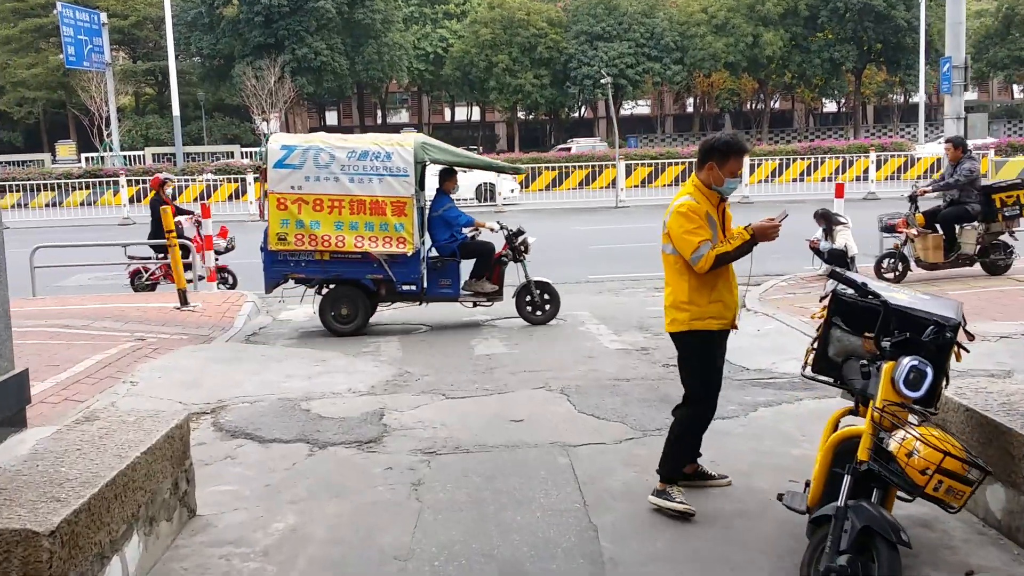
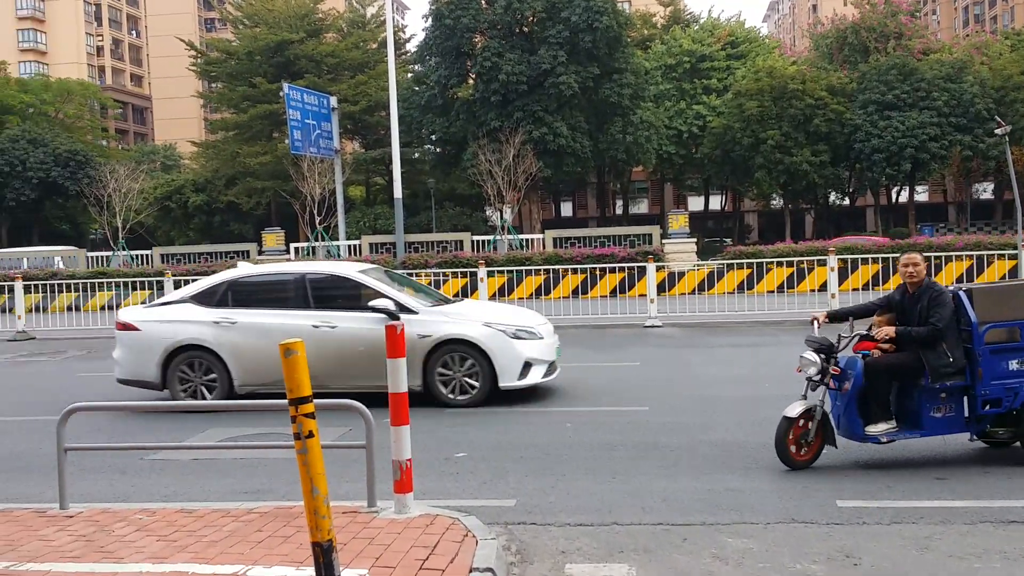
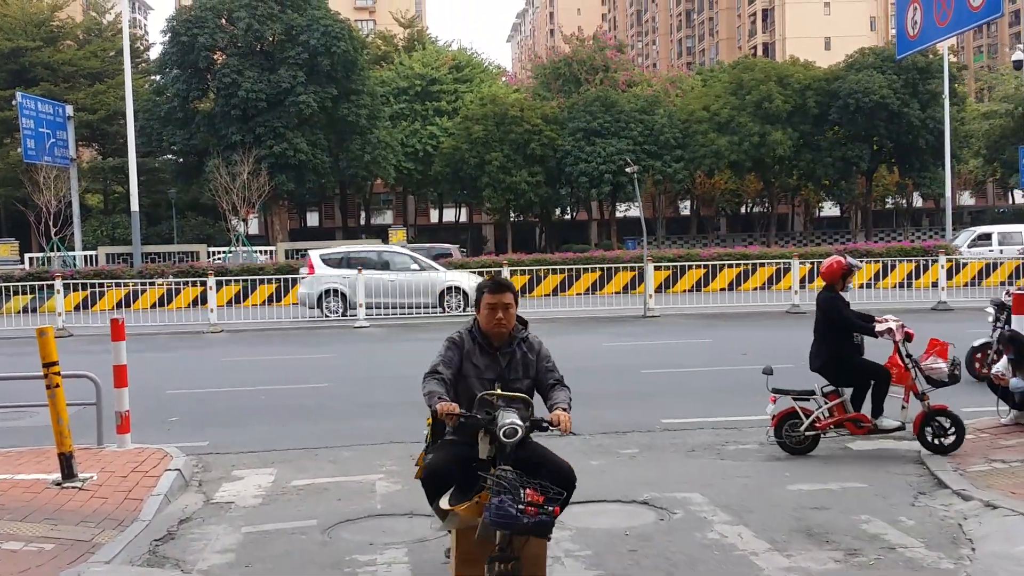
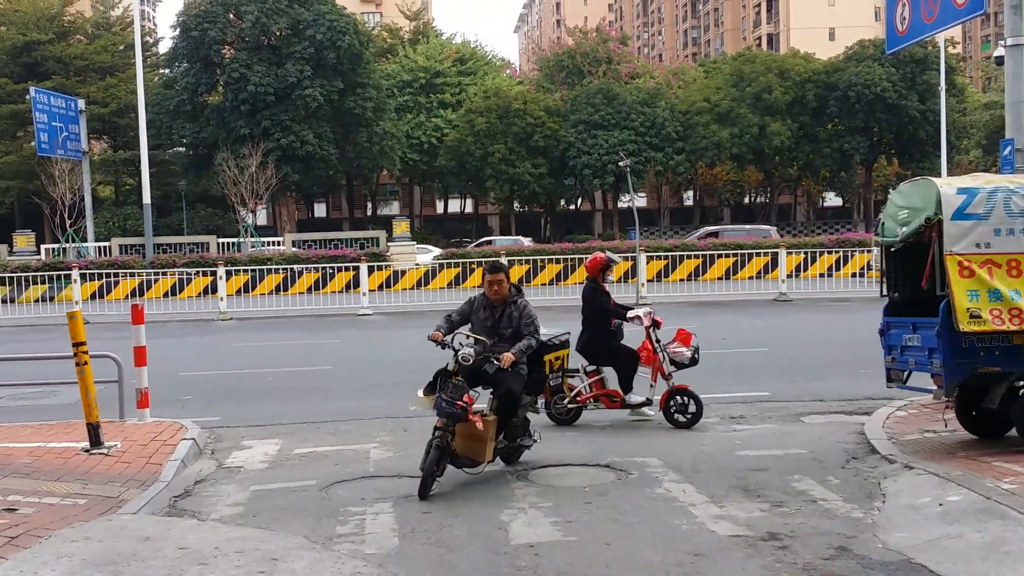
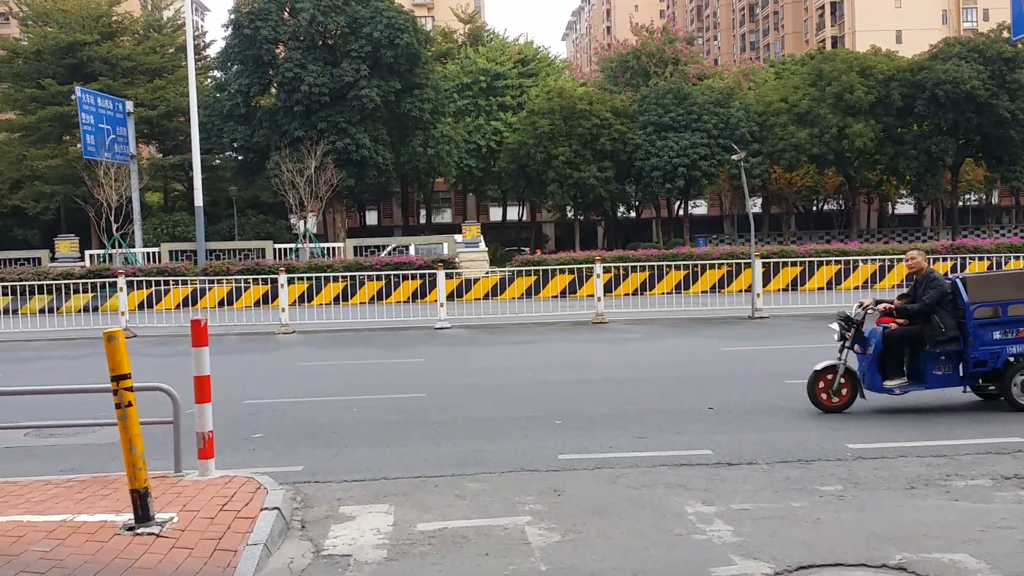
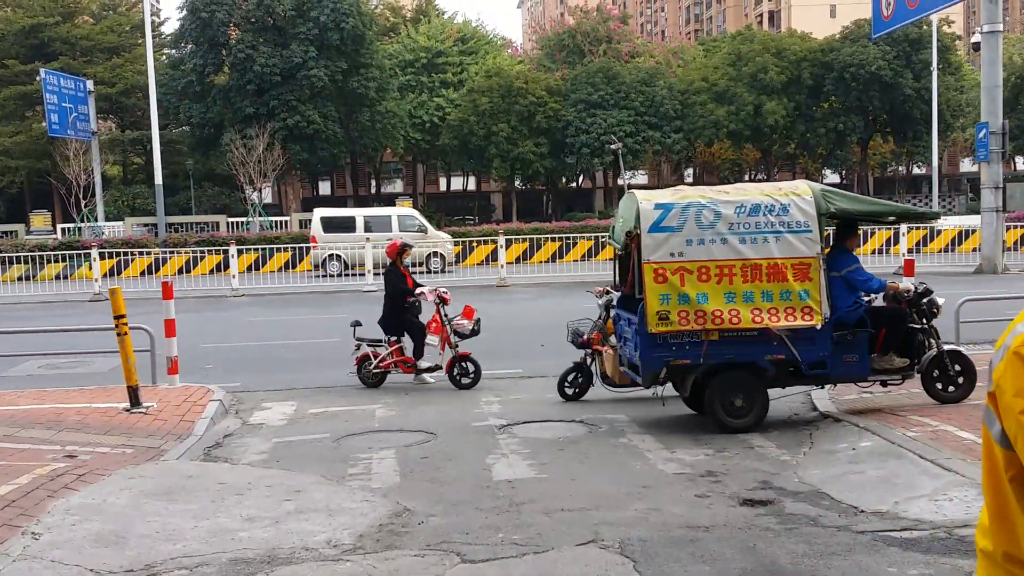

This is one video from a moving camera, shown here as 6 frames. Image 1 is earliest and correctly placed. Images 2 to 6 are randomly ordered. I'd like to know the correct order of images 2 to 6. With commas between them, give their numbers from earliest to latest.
6, 4, 3, 5, 2
